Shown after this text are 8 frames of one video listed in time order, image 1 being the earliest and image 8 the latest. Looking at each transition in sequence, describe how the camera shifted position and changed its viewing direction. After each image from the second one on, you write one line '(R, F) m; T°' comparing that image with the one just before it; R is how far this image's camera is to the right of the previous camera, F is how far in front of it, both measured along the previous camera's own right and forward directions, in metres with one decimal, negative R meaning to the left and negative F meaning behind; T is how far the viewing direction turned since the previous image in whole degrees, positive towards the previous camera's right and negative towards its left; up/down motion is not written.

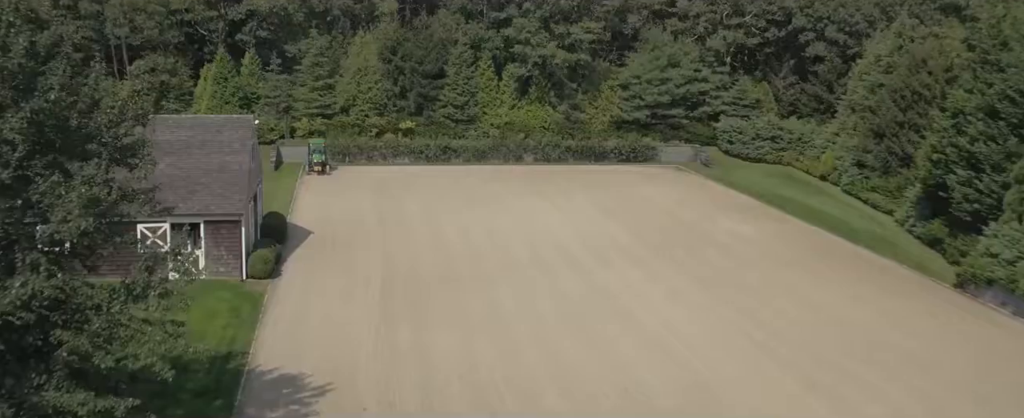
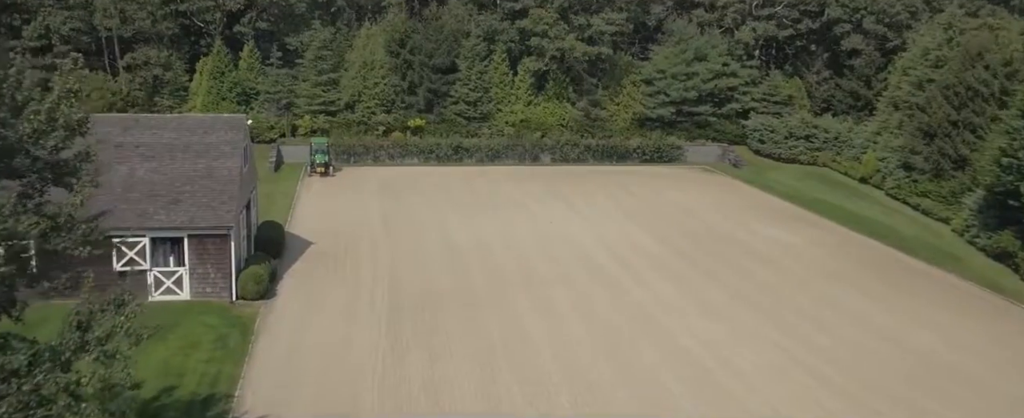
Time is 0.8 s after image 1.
(-0.5, +2.4) m; -1°
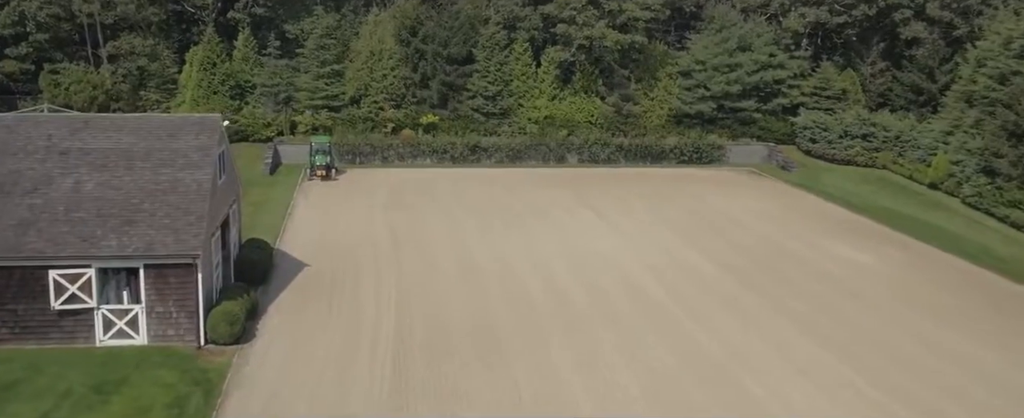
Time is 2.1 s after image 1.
(-0.4, +3.6) m; -1°
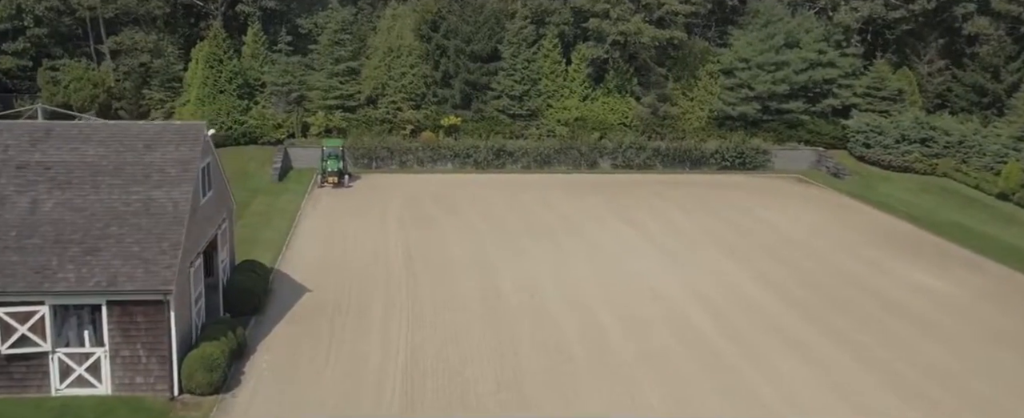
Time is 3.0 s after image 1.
(-0.1, +2.4) m; -2°
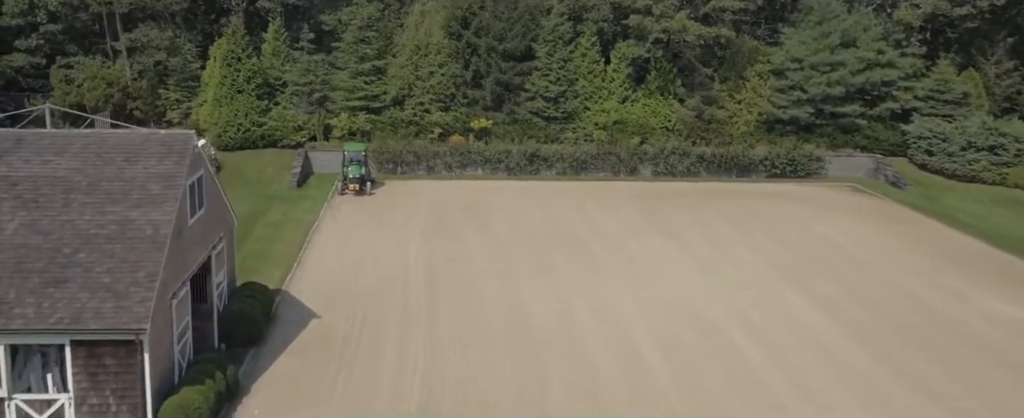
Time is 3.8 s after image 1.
(0.0, +2.0) m; -3°
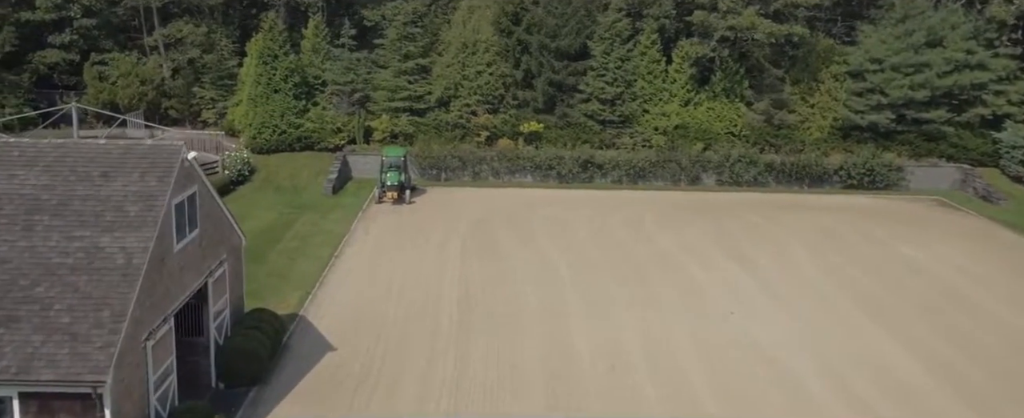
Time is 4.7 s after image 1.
(-0.1, +2.1) m; -4°
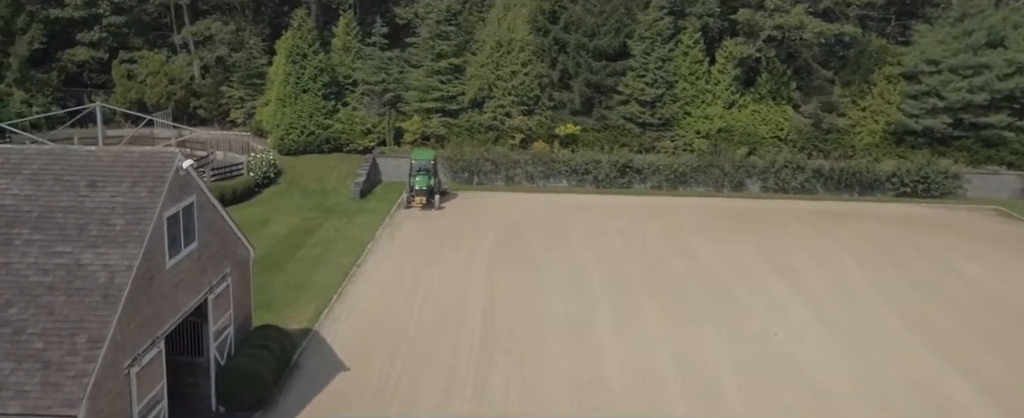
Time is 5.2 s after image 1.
(-0.2, +1.1) m; -3°
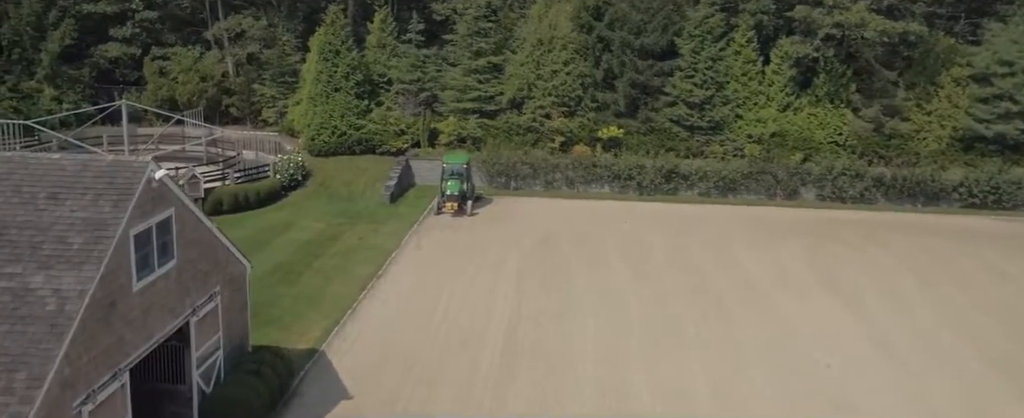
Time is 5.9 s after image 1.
(0.0, +1.2) m; -3°
